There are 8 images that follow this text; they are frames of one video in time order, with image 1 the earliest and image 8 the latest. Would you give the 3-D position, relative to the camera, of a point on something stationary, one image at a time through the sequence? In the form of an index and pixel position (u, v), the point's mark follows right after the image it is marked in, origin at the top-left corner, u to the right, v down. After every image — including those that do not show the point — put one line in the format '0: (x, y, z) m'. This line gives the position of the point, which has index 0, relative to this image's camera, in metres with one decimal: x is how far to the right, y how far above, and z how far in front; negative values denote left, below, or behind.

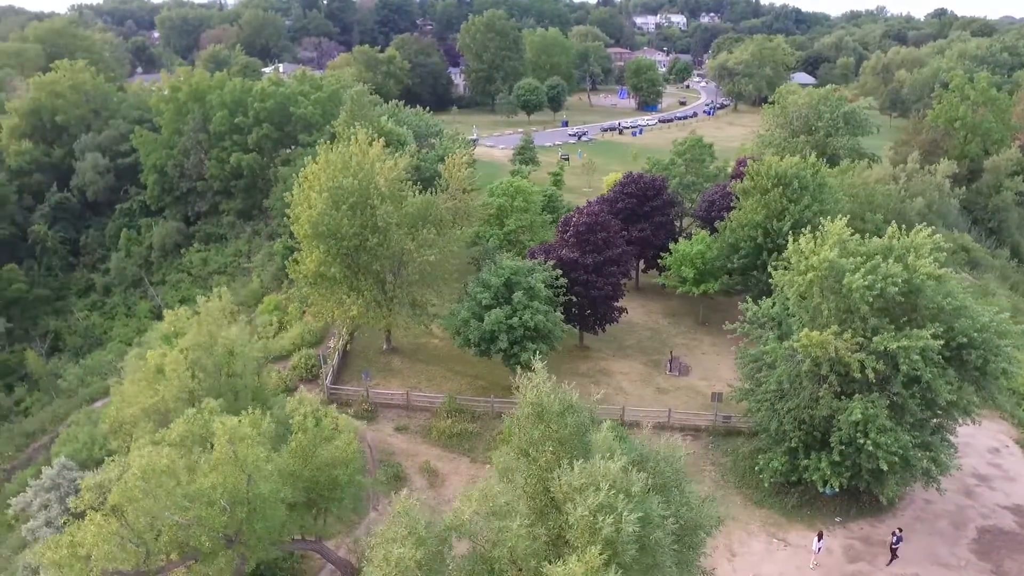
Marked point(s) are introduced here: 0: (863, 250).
0: (+8.2, +0.9, +17.9) m
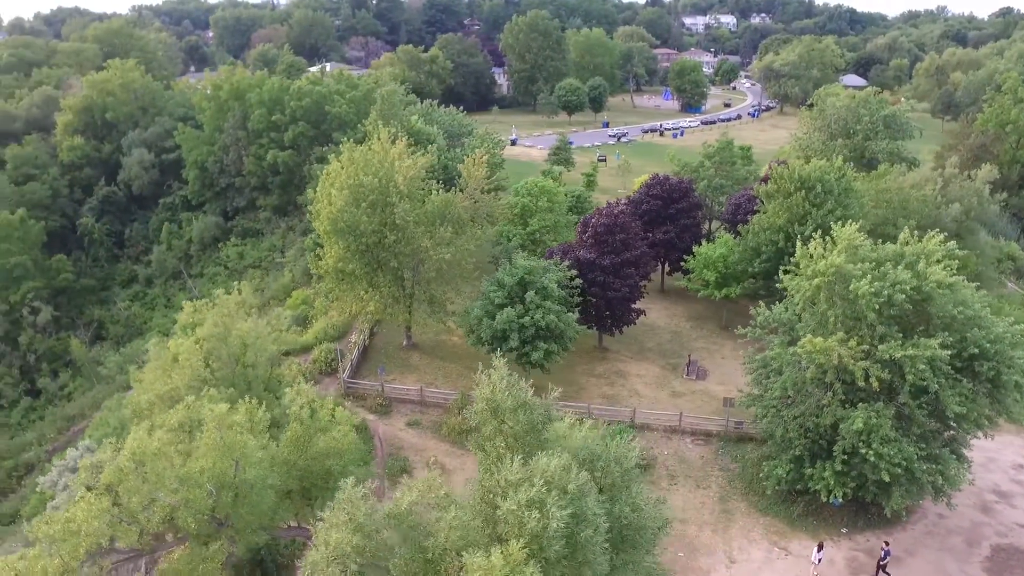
0: (+8.3, +0.7, +17.5) m
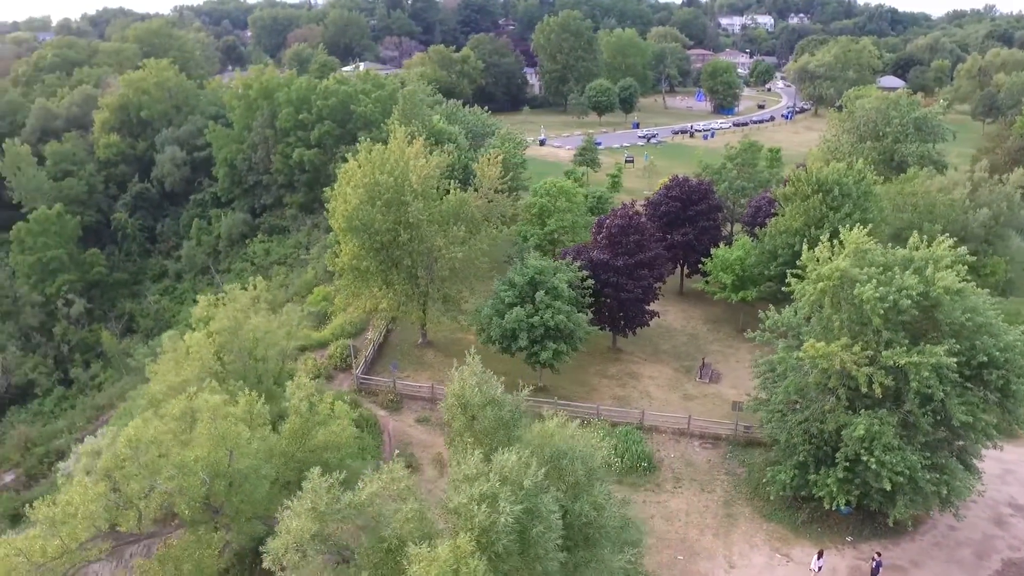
0: (+8.3, +0.6, +17.3) m
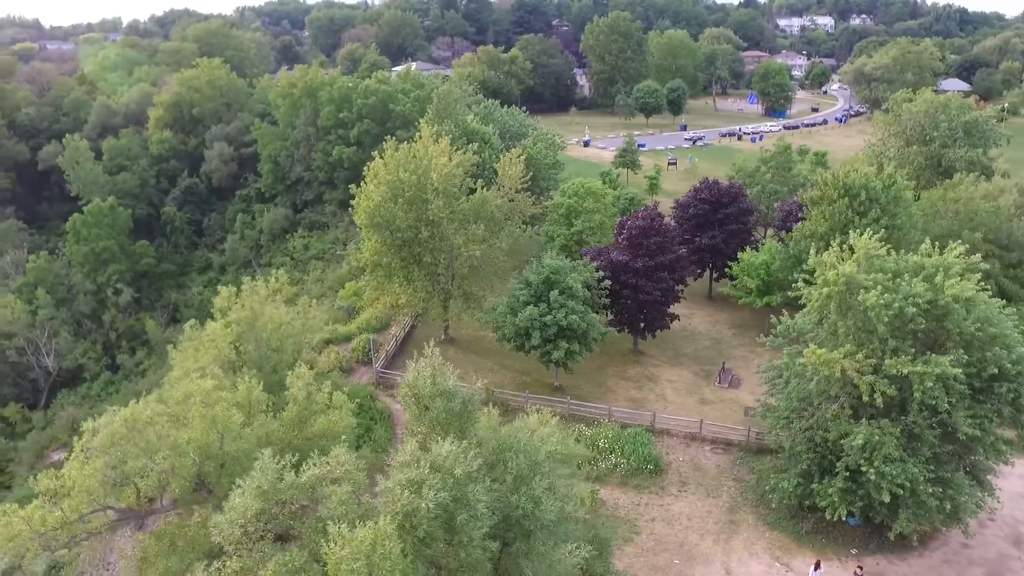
0: (+8.4, +0.5, +16.8) m
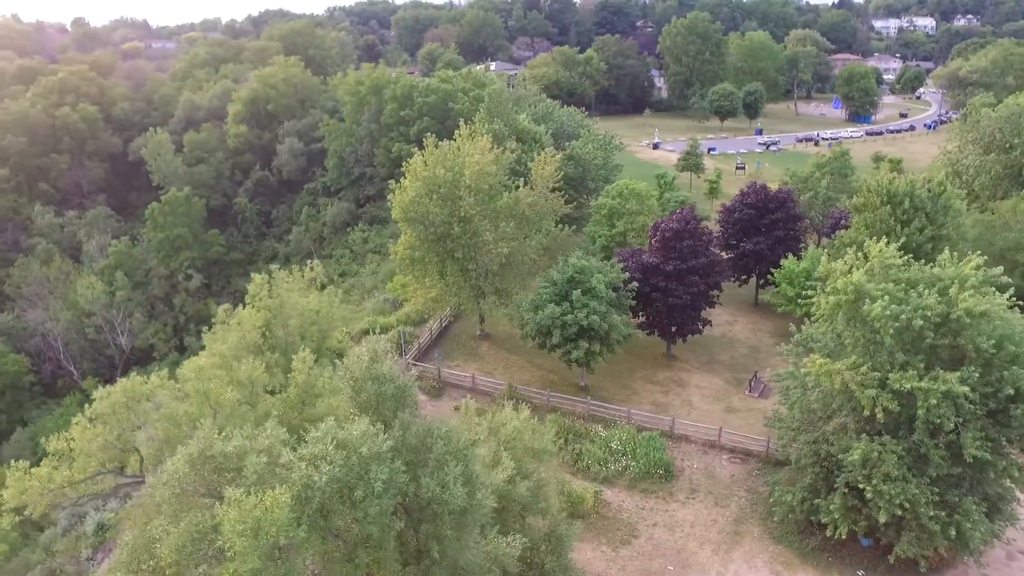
0: (+8.3, +0.2, +16.1) m
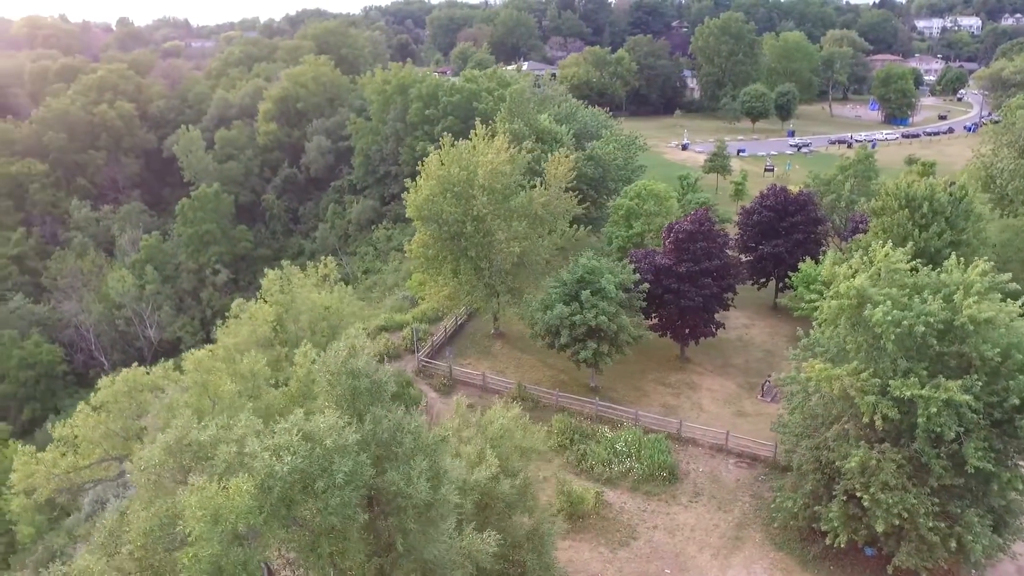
0: (+8.3, +0.1, +15.8) m
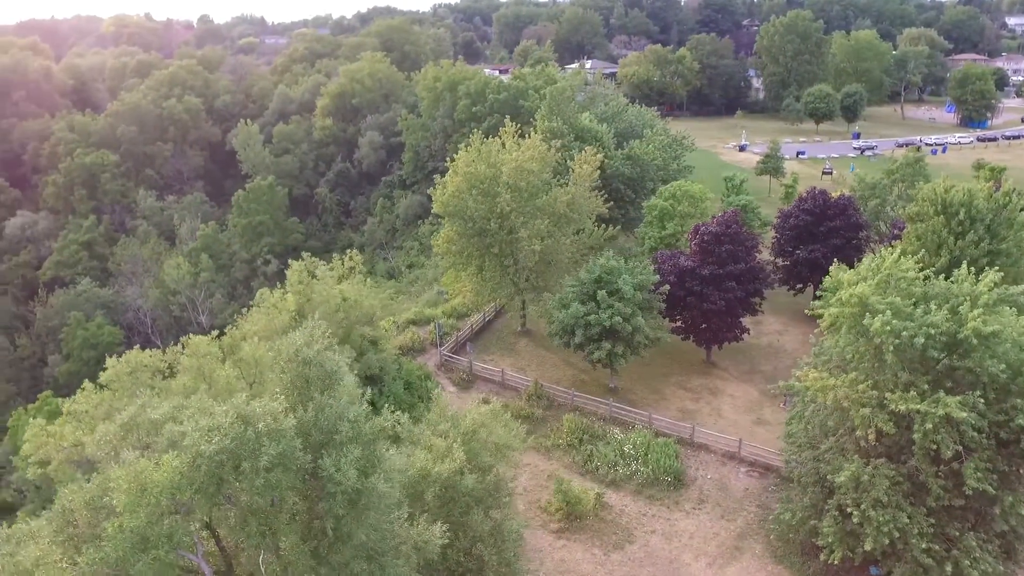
0: (+8.1, -0.1, +15.1) m
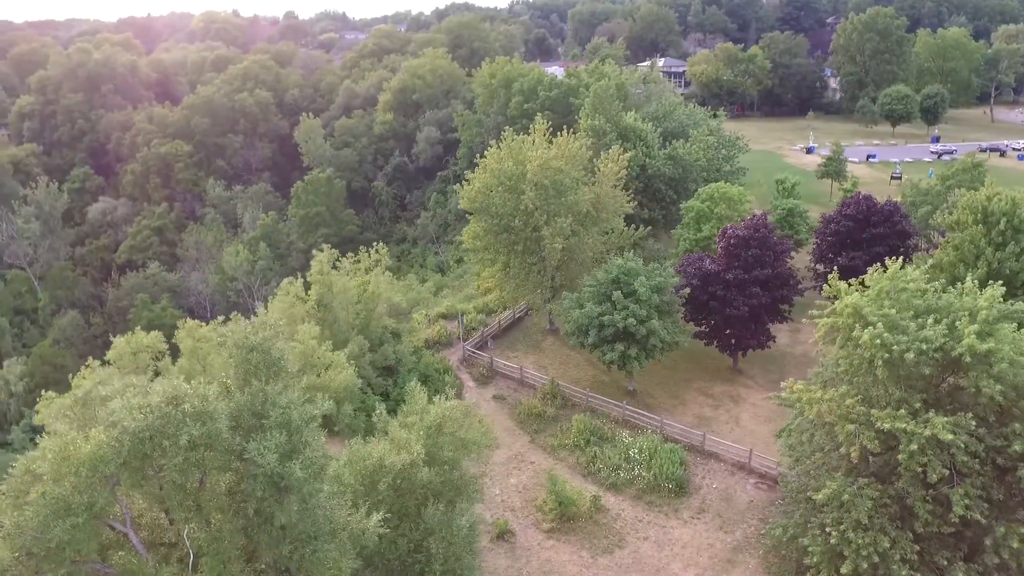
0: (+7.7, -0.3, +14.3) m
